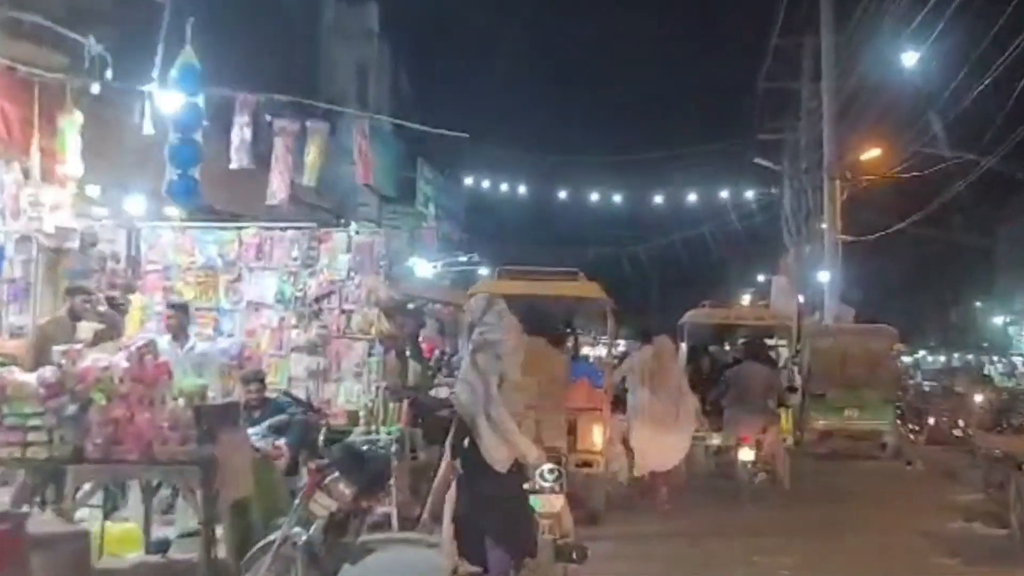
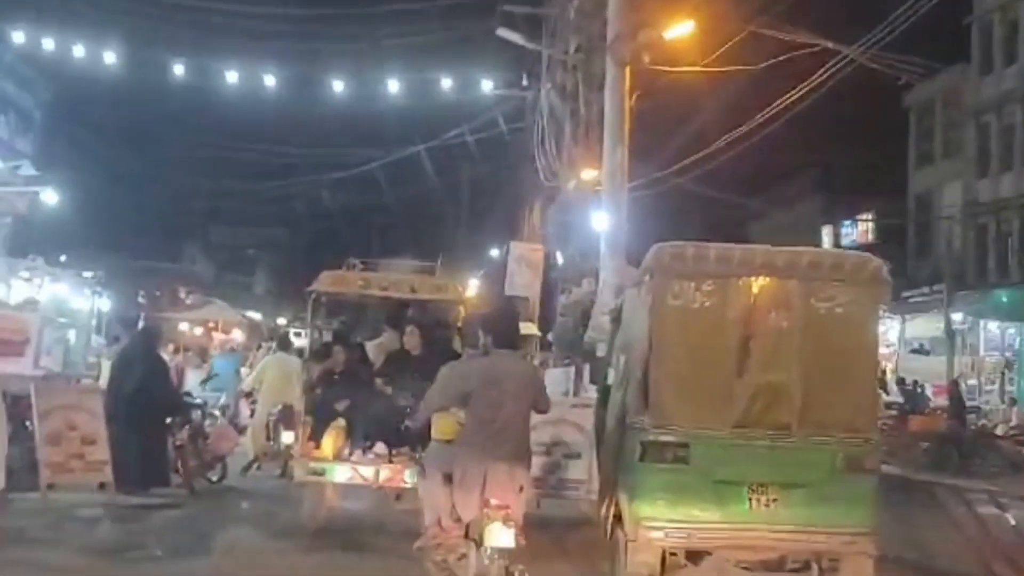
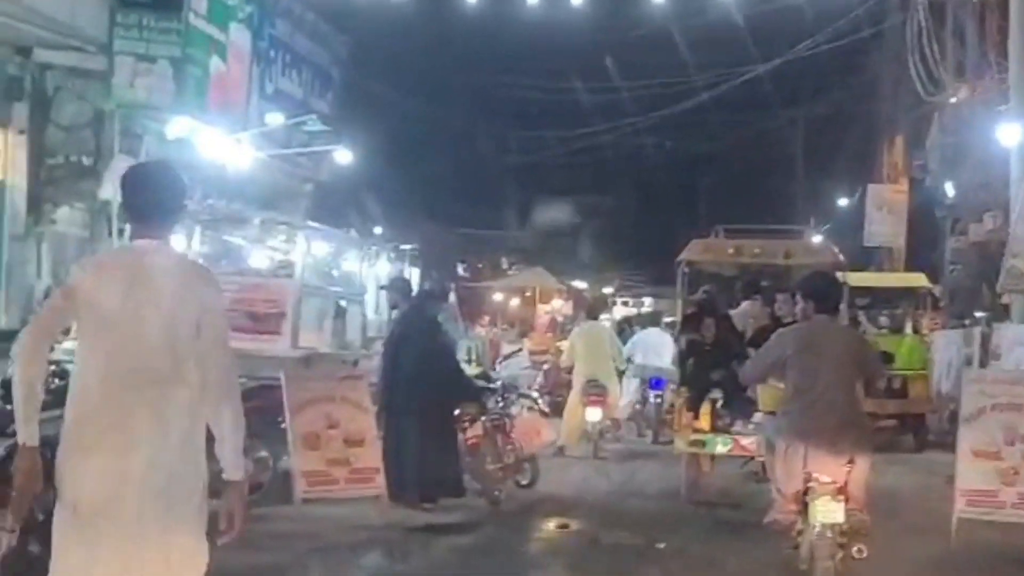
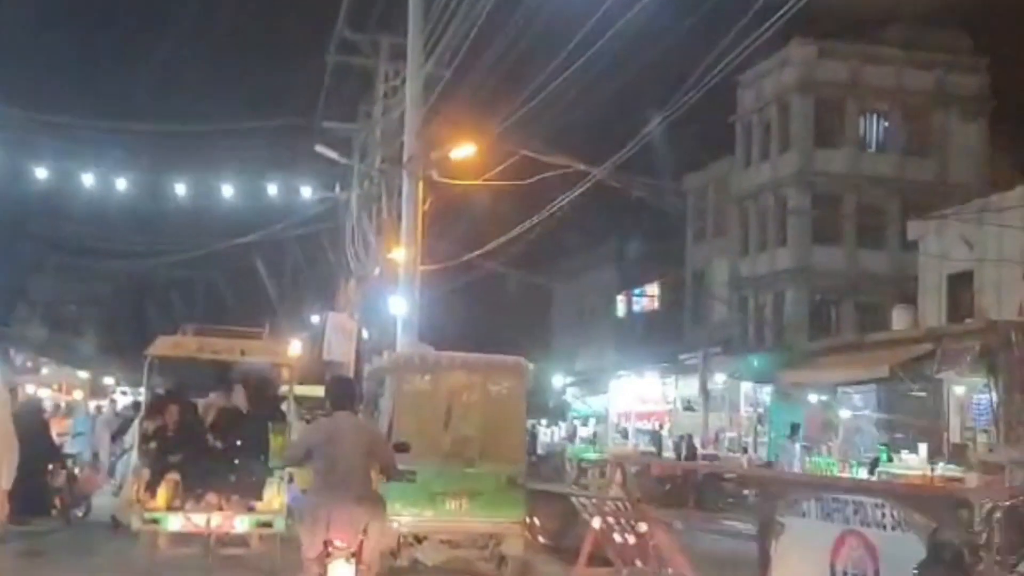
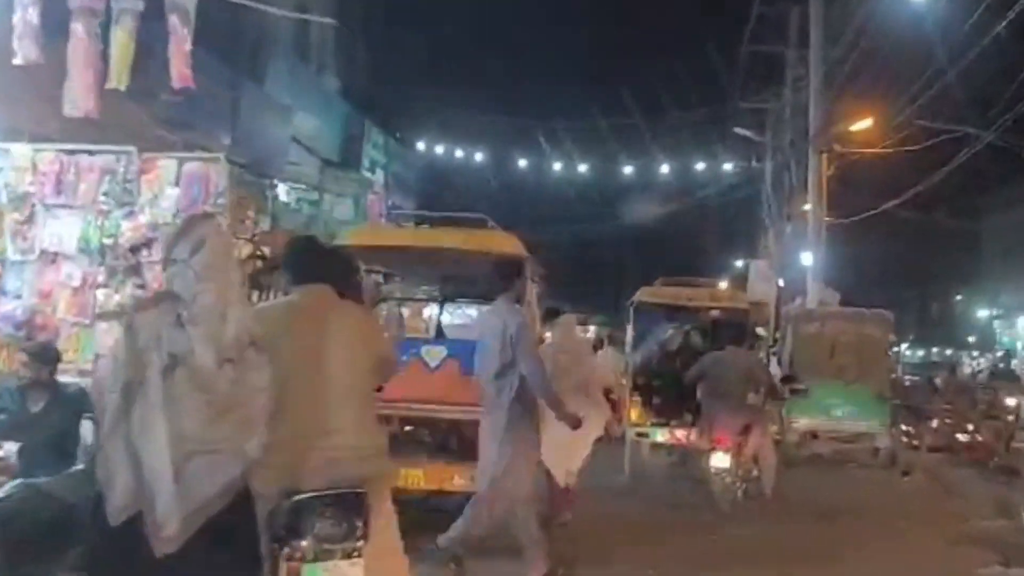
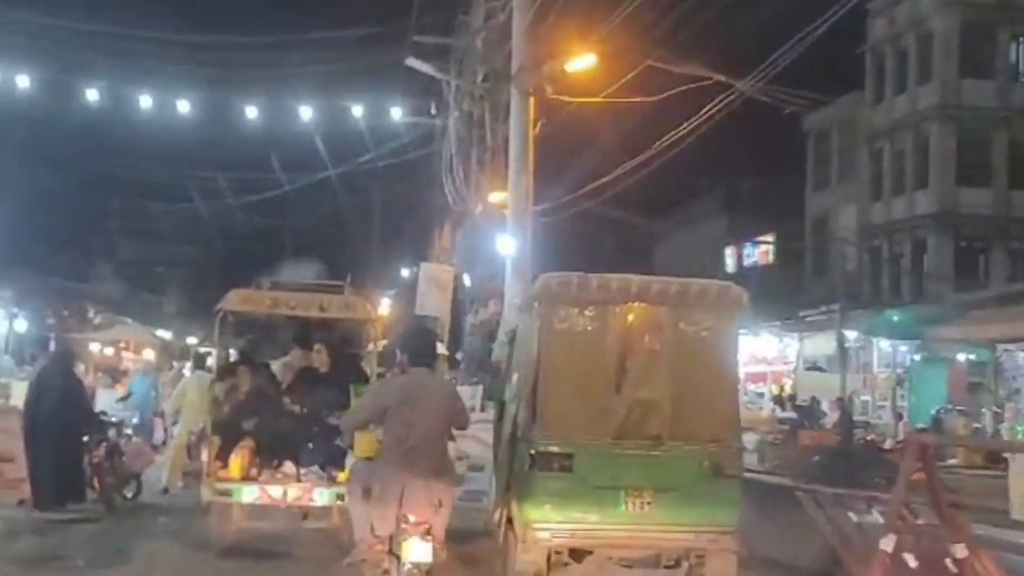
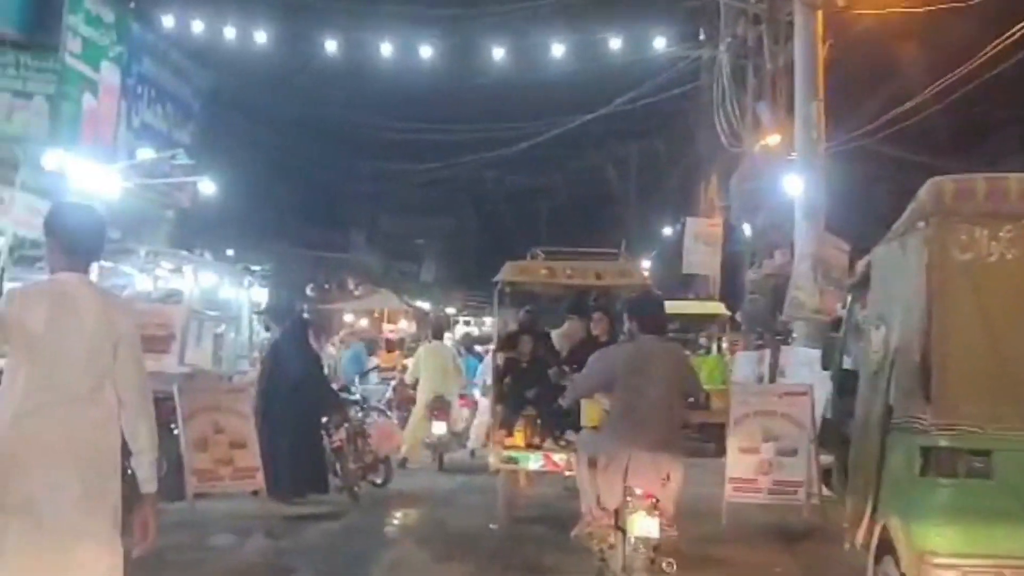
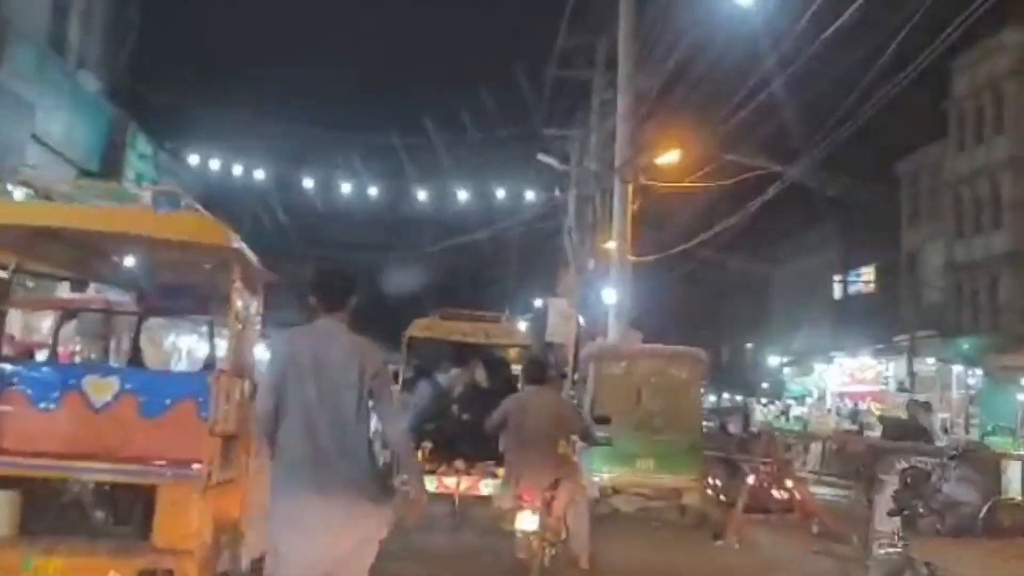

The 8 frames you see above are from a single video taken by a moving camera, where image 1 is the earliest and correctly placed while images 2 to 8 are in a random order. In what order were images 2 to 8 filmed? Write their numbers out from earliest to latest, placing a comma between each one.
5, 8, 4, 6, 2, 7, 3
